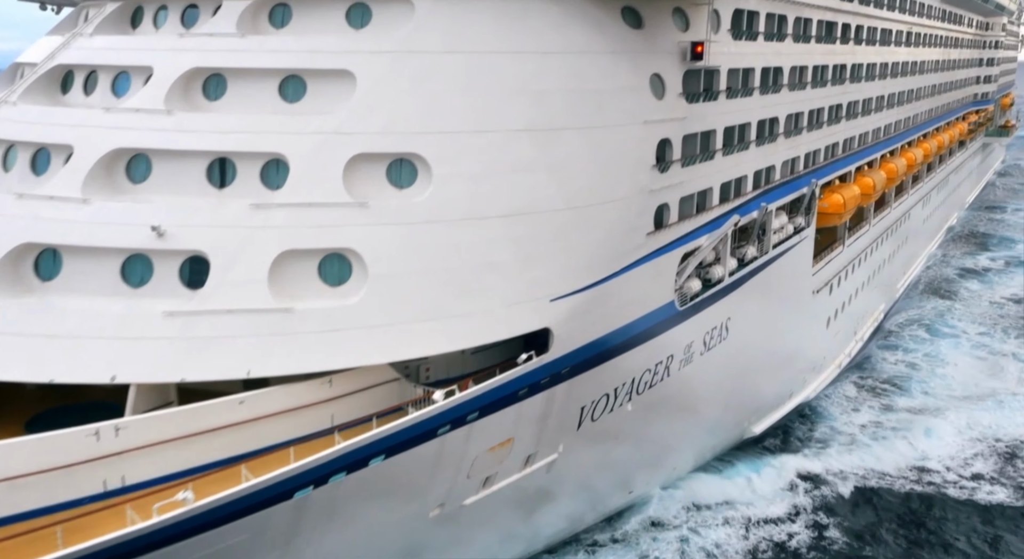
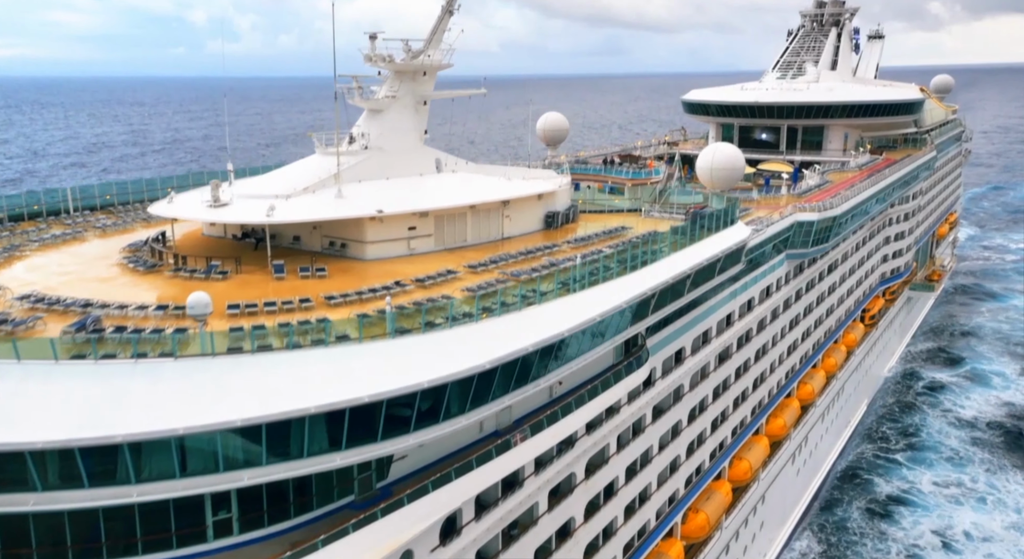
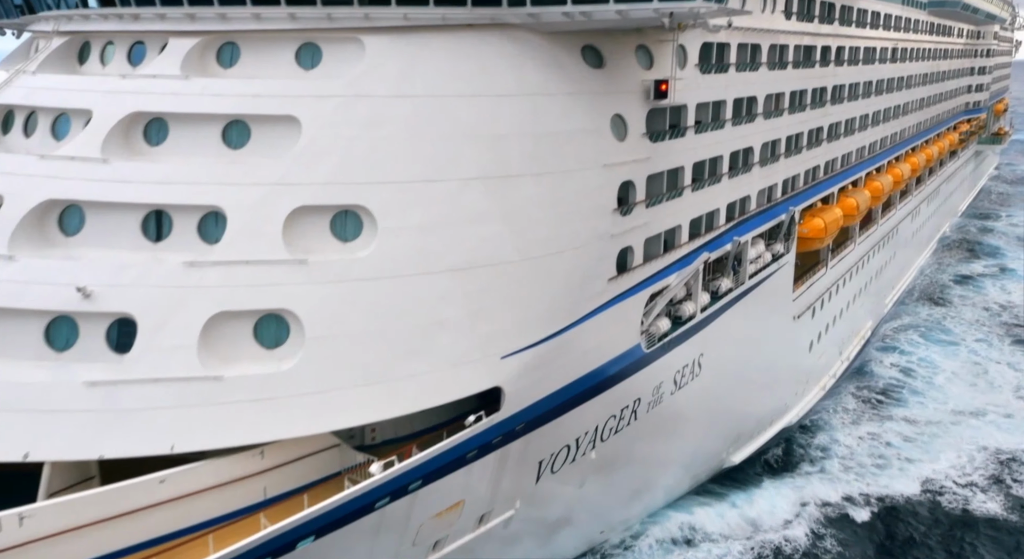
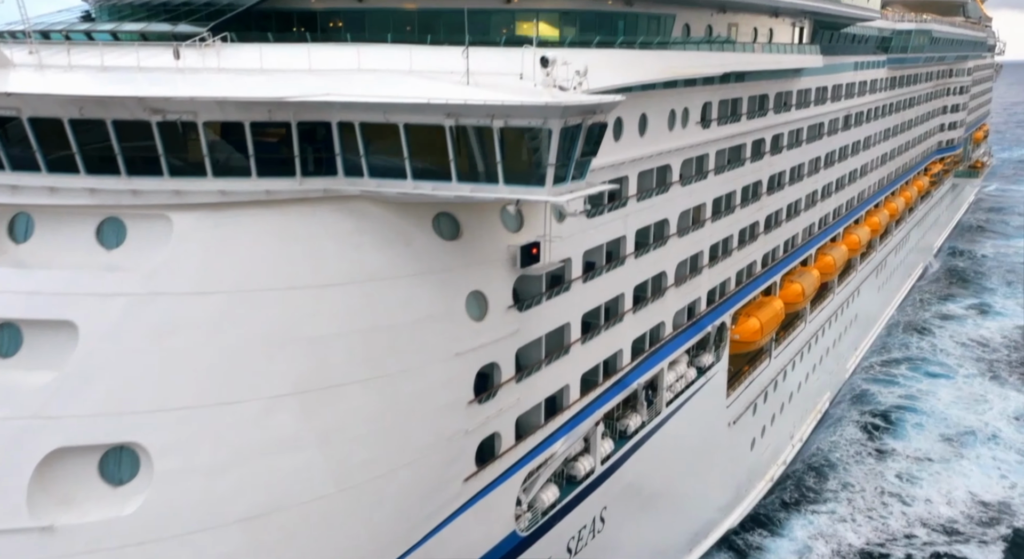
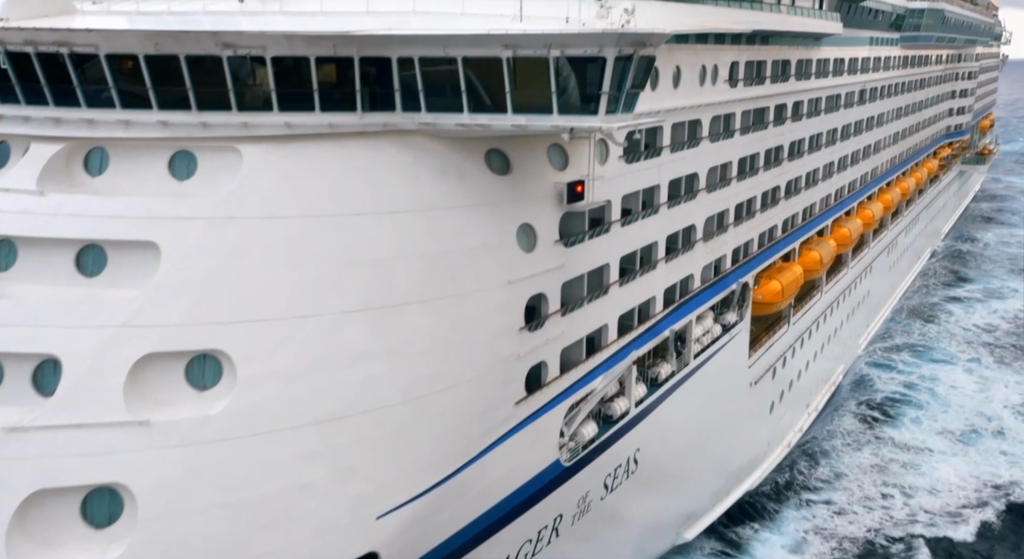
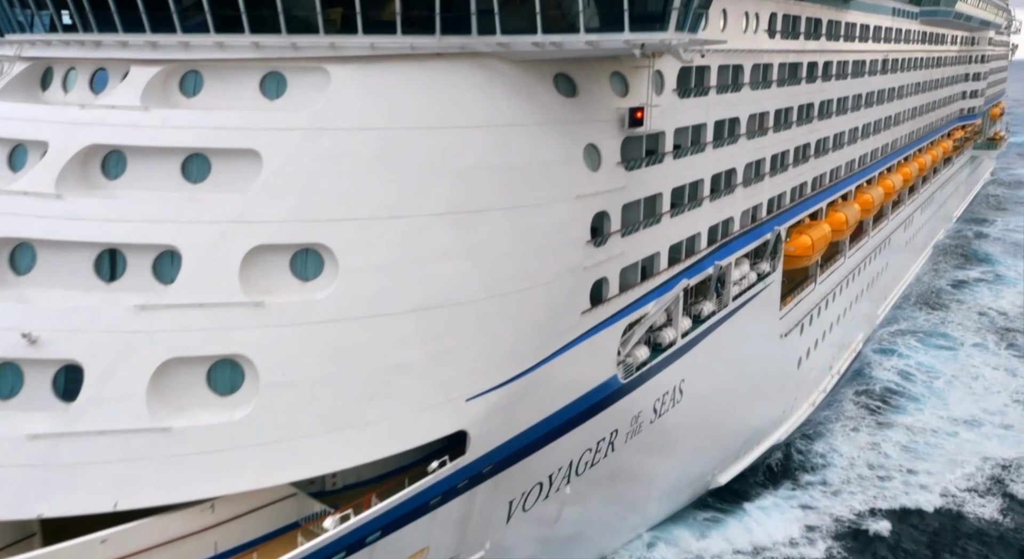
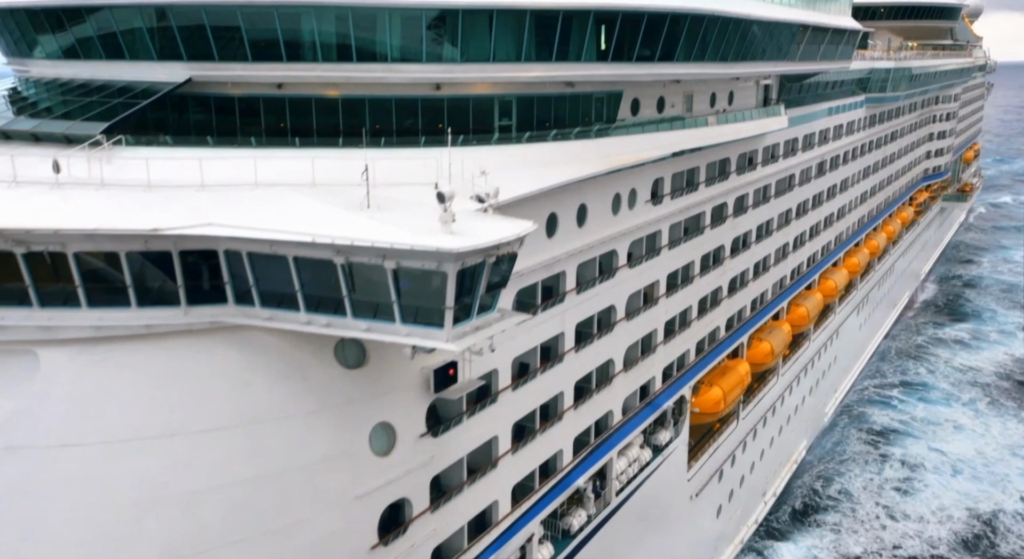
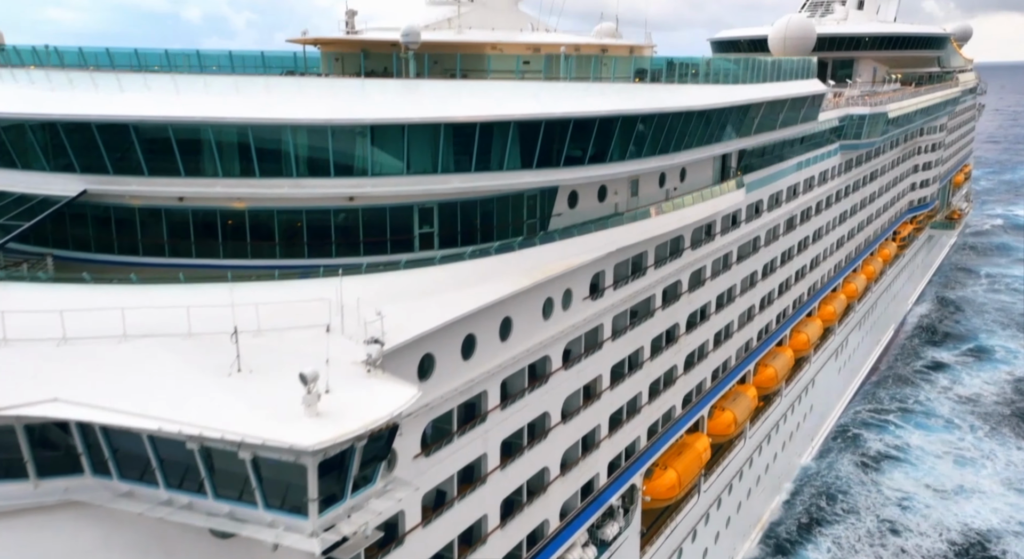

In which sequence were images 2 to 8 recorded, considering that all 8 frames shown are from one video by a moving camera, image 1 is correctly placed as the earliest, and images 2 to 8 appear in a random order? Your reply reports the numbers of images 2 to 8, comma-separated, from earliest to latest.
3, 6, 5, 4, 7, 8, 2
